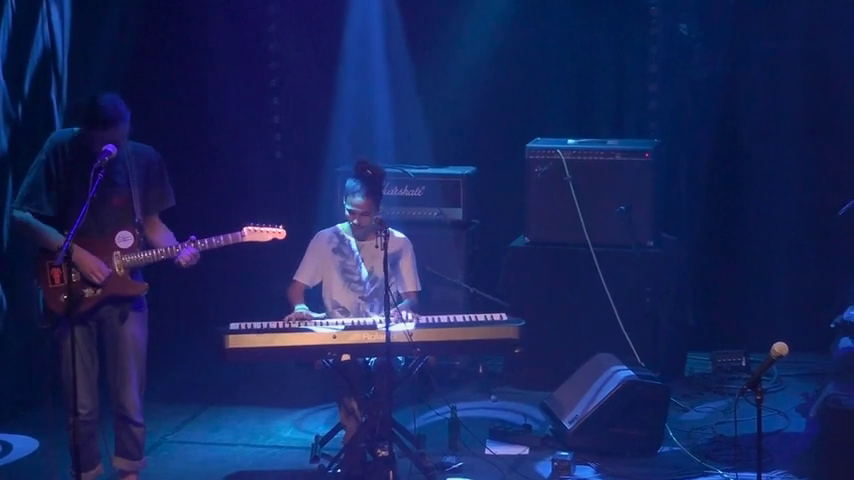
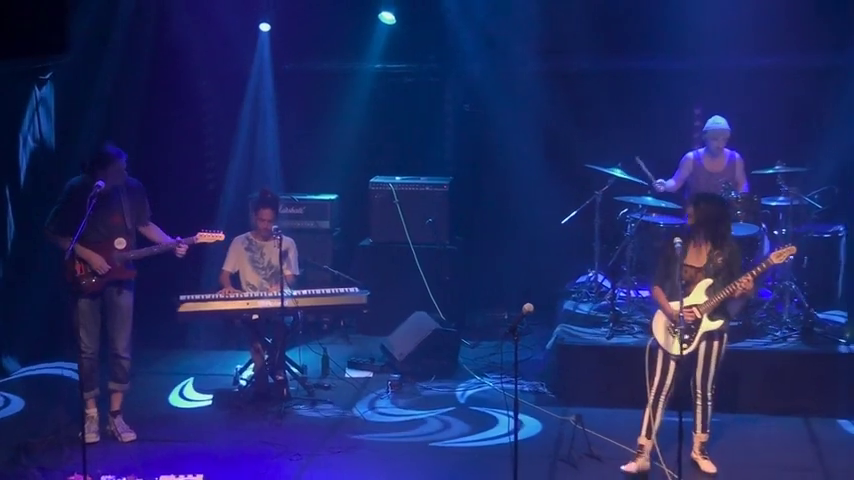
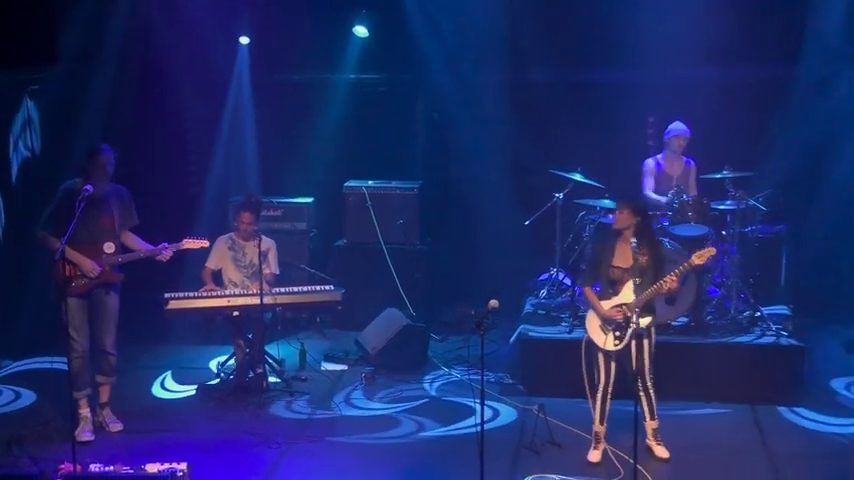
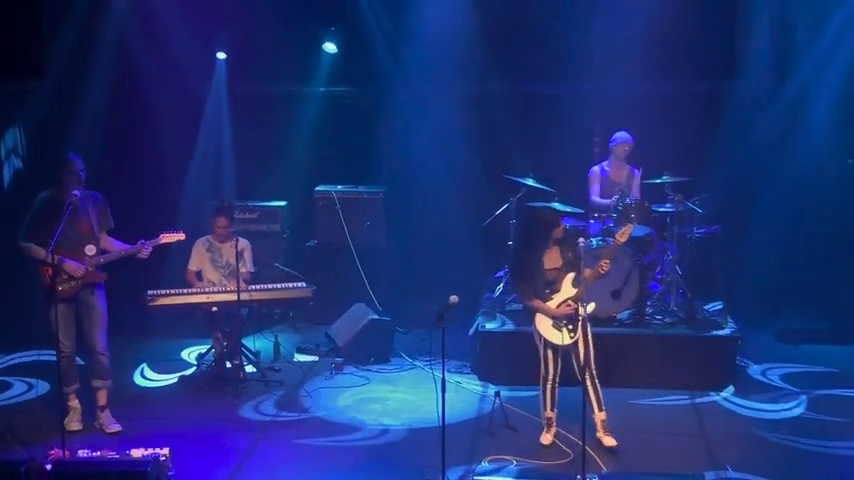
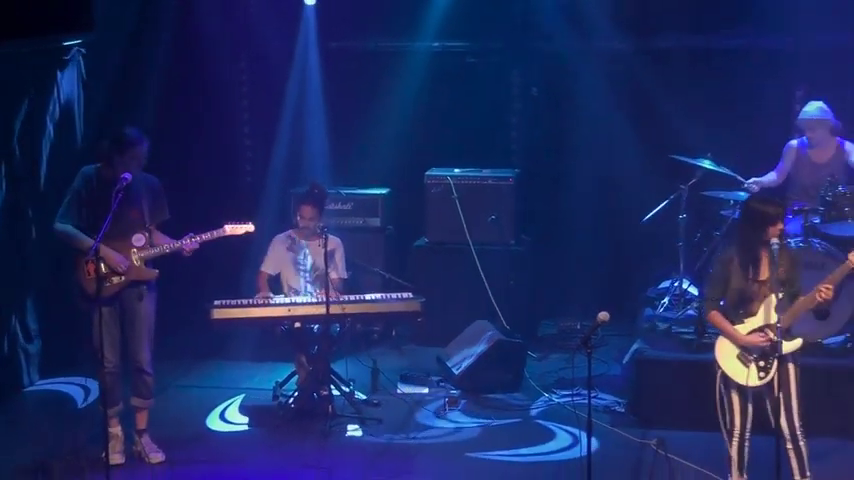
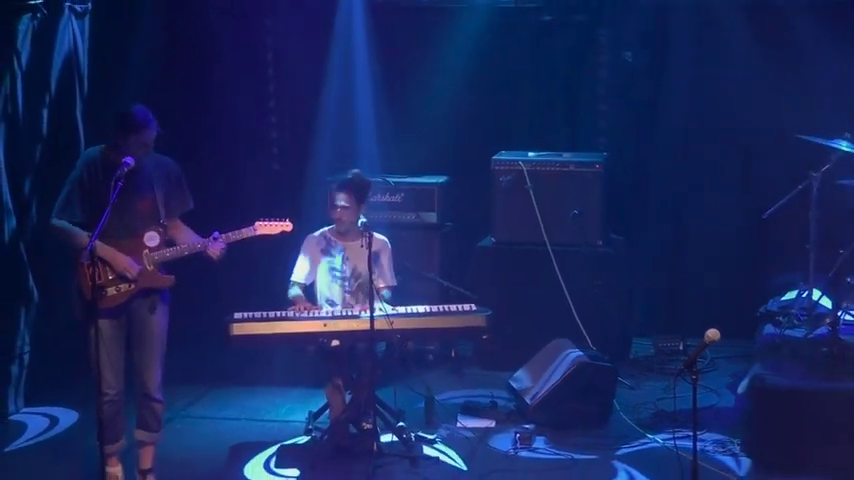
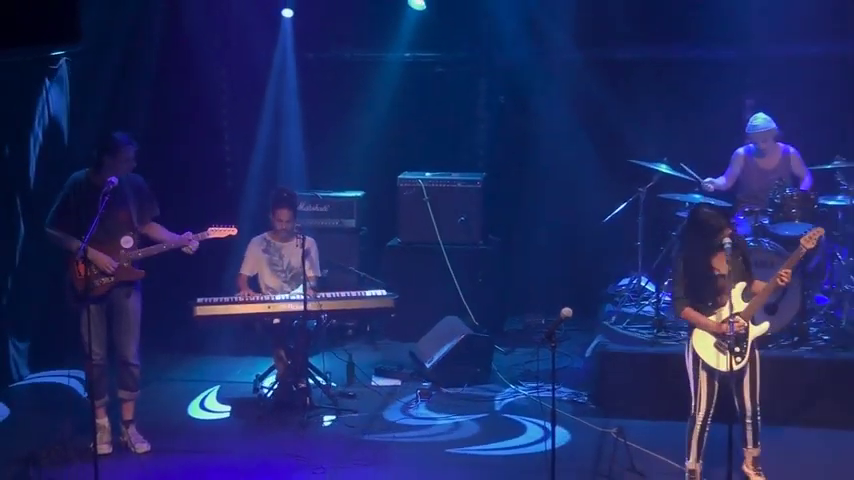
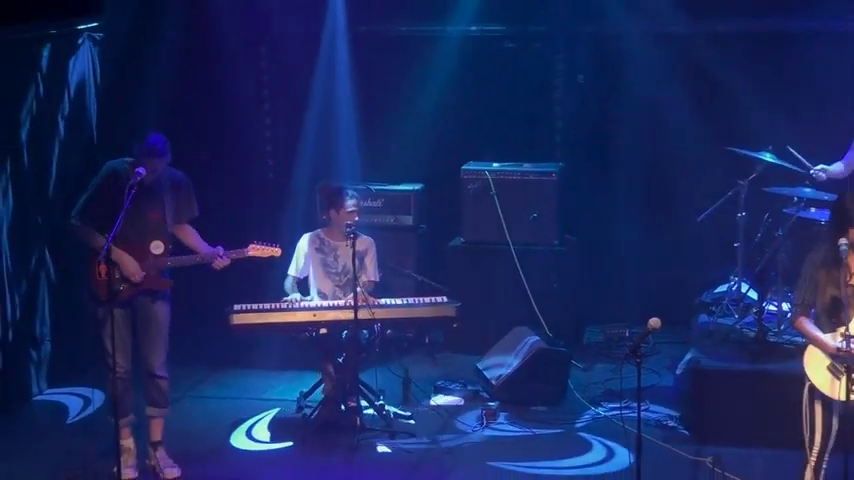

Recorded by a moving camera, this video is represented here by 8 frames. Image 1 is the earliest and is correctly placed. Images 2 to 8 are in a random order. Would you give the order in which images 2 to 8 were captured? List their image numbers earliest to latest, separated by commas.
6, 8, 5, 7, 2, 3, 4
